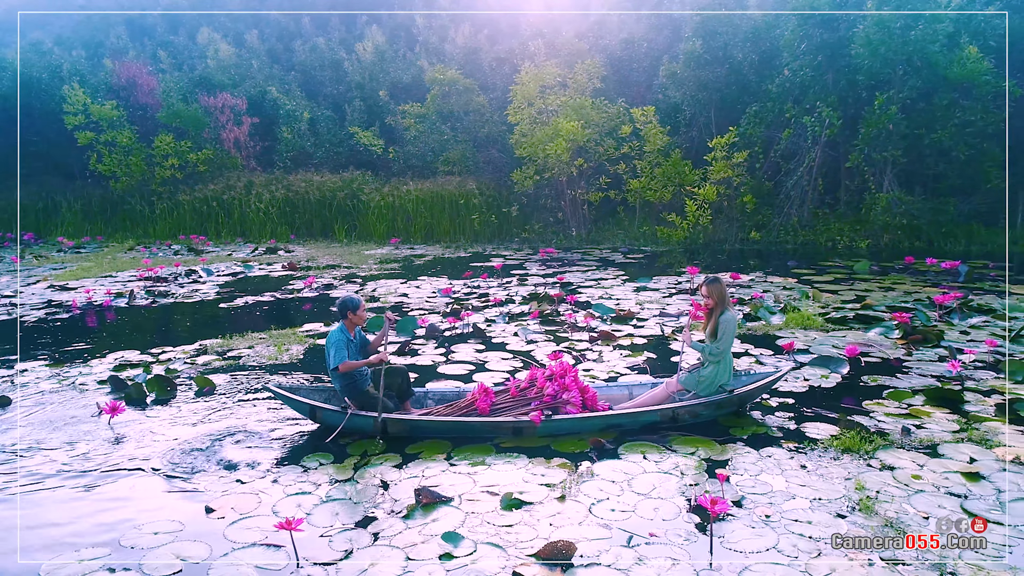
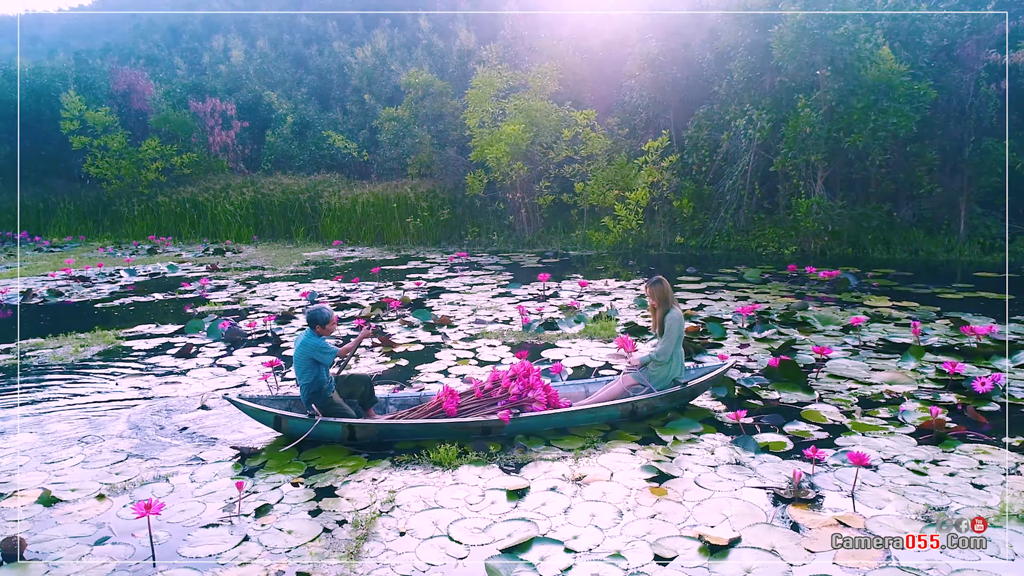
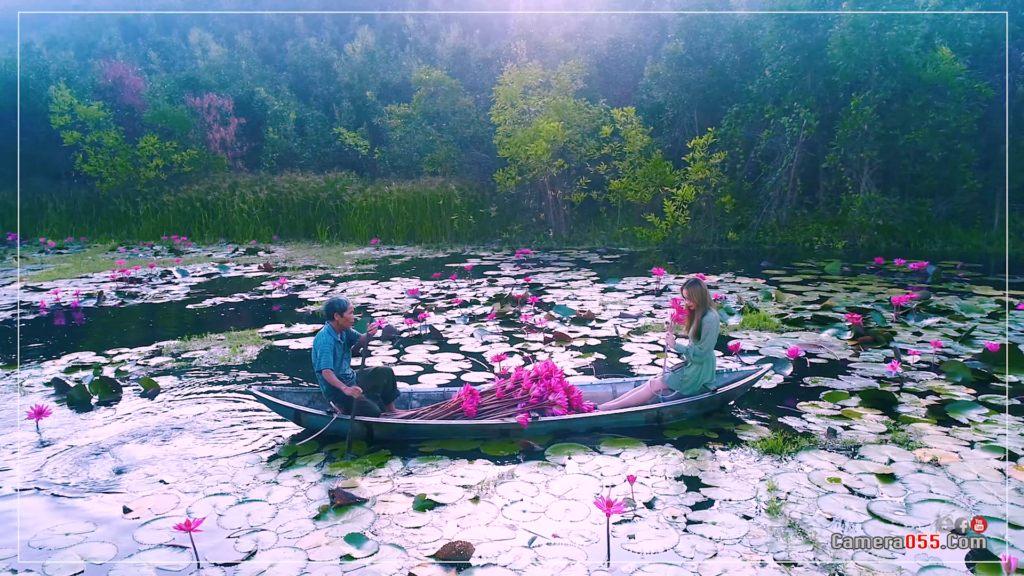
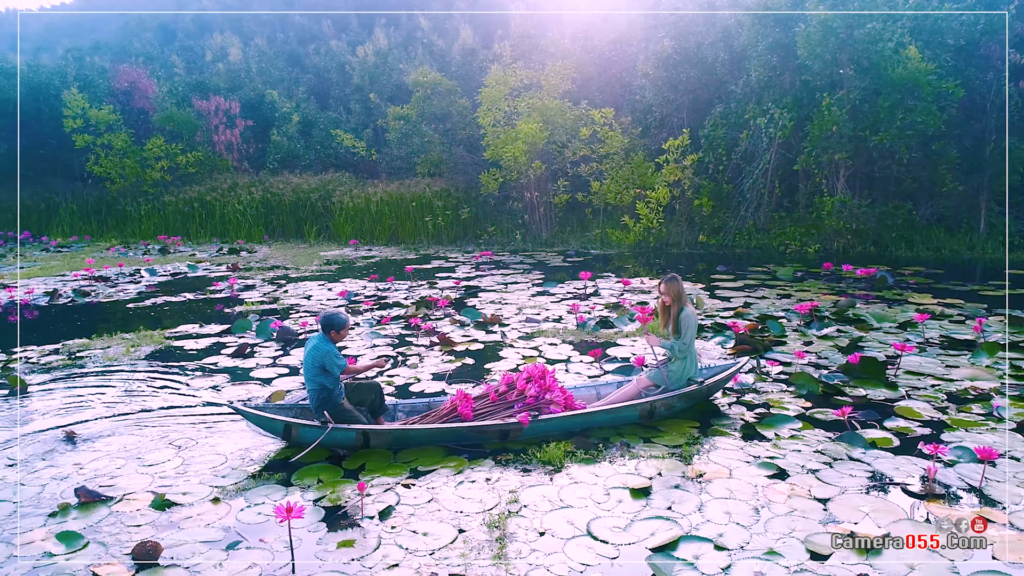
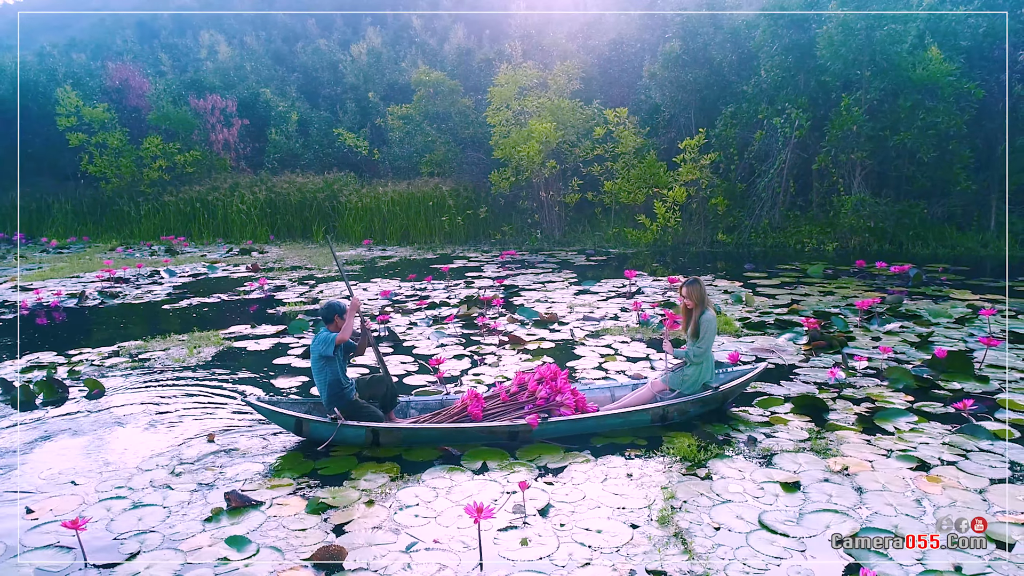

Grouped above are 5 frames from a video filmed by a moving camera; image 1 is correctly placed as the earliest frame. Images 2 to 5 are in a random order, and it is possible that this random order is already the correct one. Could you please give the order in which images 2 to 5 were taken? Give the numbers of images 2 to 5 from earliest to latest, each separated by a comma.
3, 5, 4, 2
